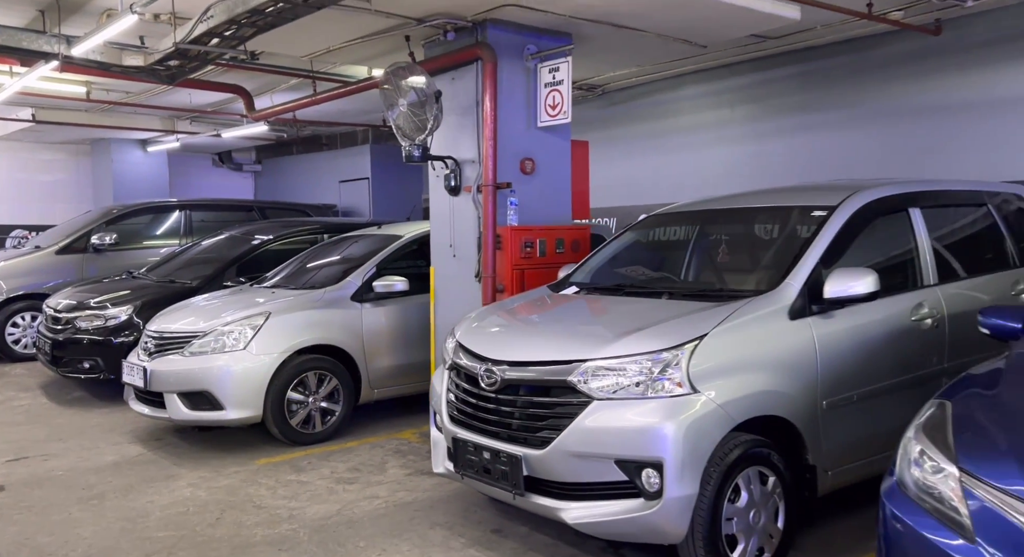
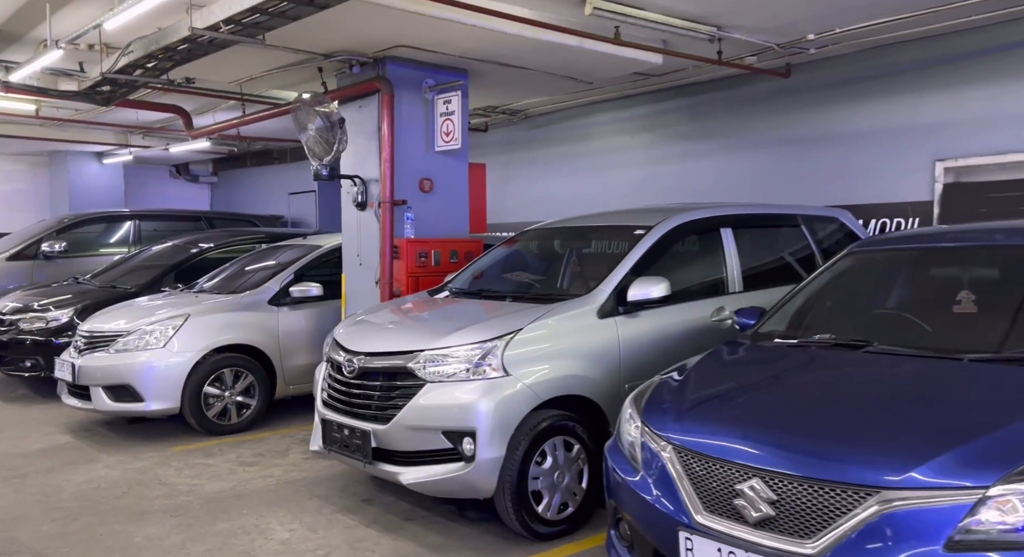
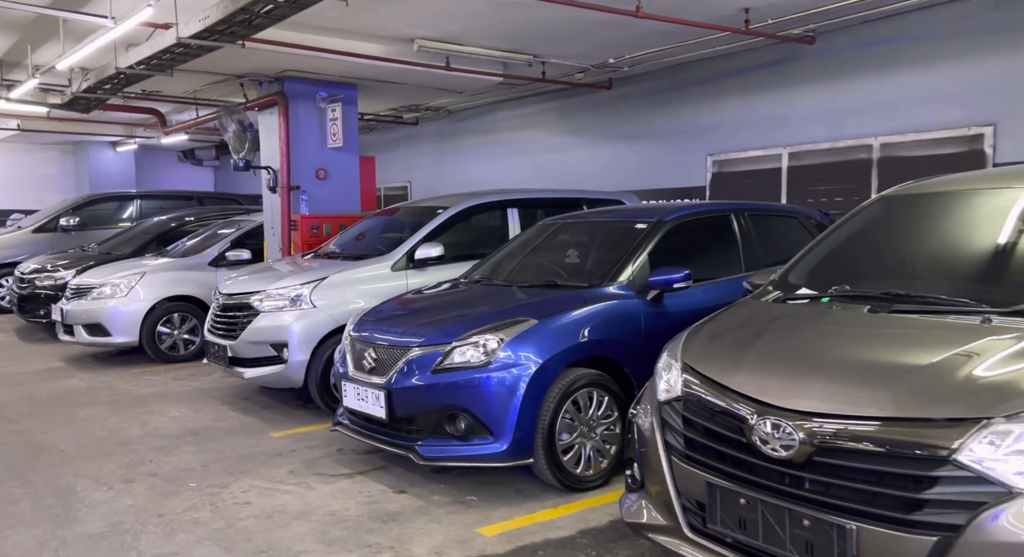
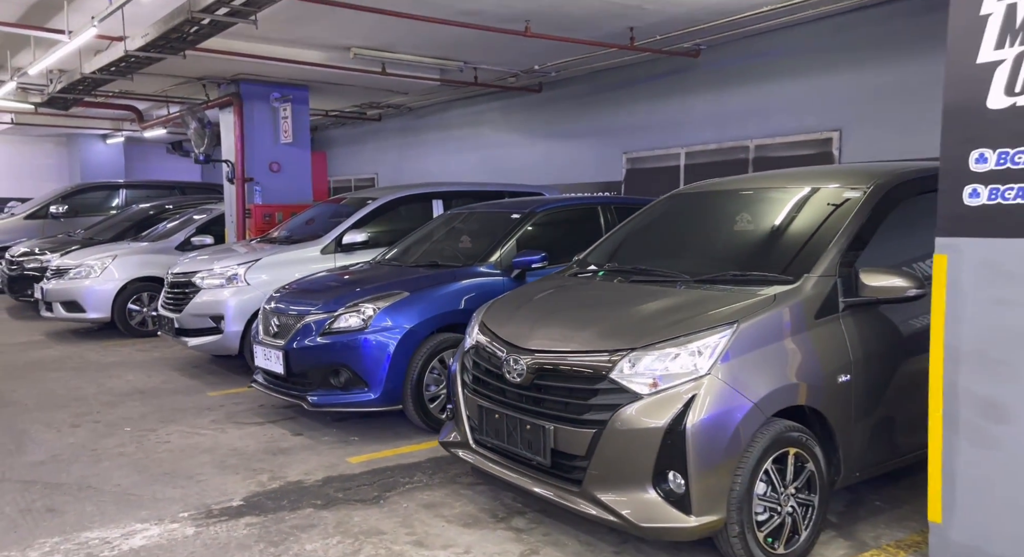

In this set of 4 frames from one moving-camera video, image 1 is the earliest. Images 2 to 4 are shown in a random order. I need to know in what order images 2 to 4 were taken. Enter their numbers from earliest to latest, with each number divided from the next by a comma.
2, 3, 4
